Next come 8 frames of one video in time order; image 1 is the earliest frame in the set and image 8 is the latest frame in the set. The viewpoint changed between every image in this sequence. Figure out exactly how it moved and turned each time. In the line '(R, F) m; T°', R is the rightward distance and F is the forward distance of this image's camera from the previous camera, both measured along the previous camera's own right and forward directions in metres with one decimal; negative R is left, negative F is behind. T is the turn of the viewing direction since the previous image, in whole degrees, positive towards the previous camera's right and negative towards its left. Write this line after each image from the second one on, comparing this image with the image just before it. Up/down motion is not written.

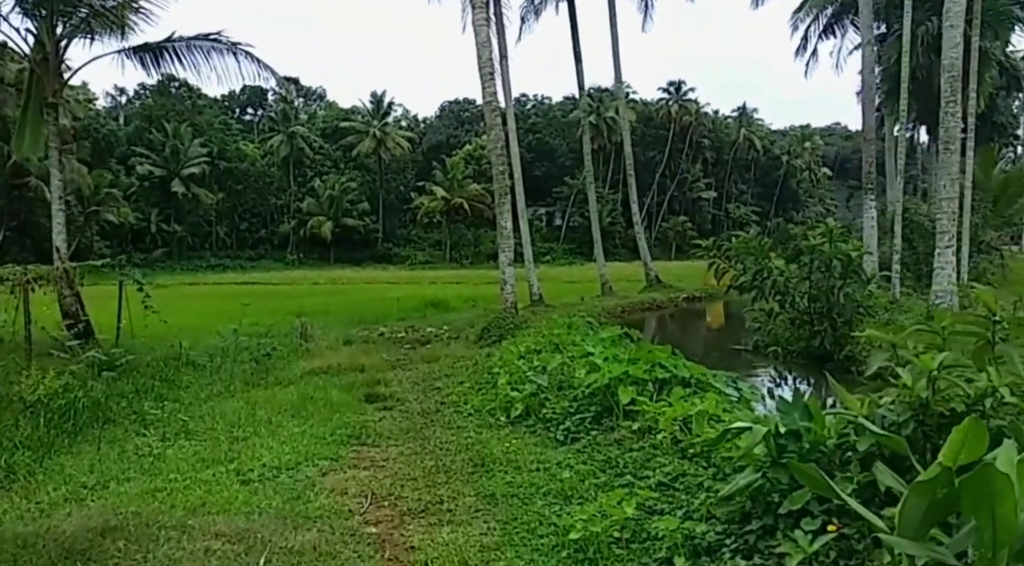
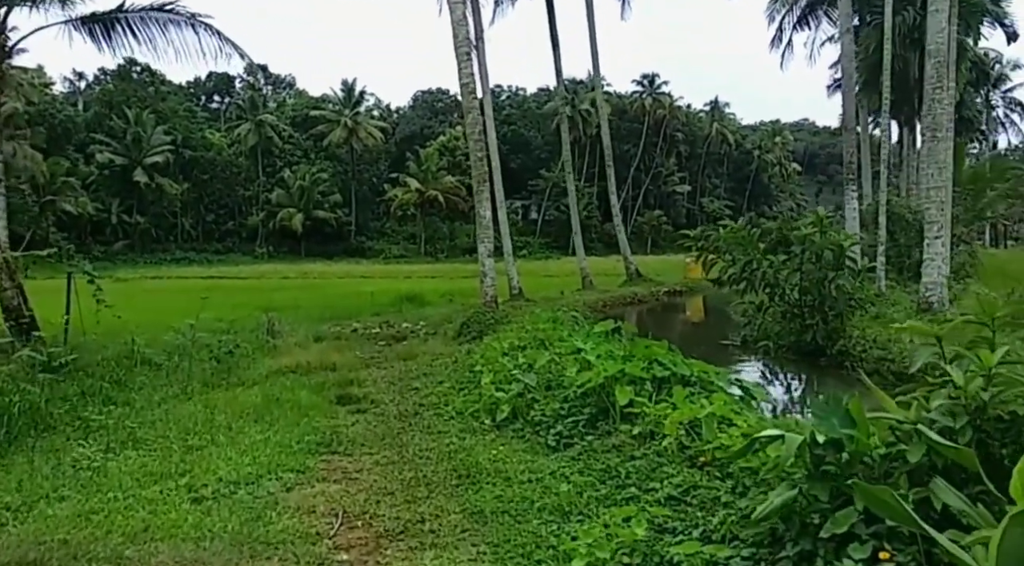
(-0.1, +0.7) m; +2°
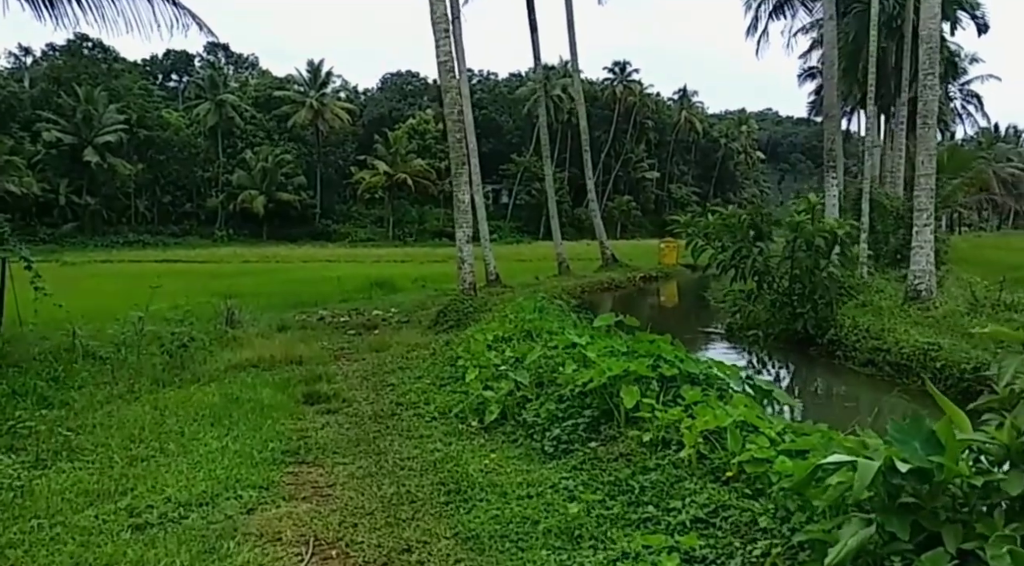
(-0.2, +0.8) m; +2°
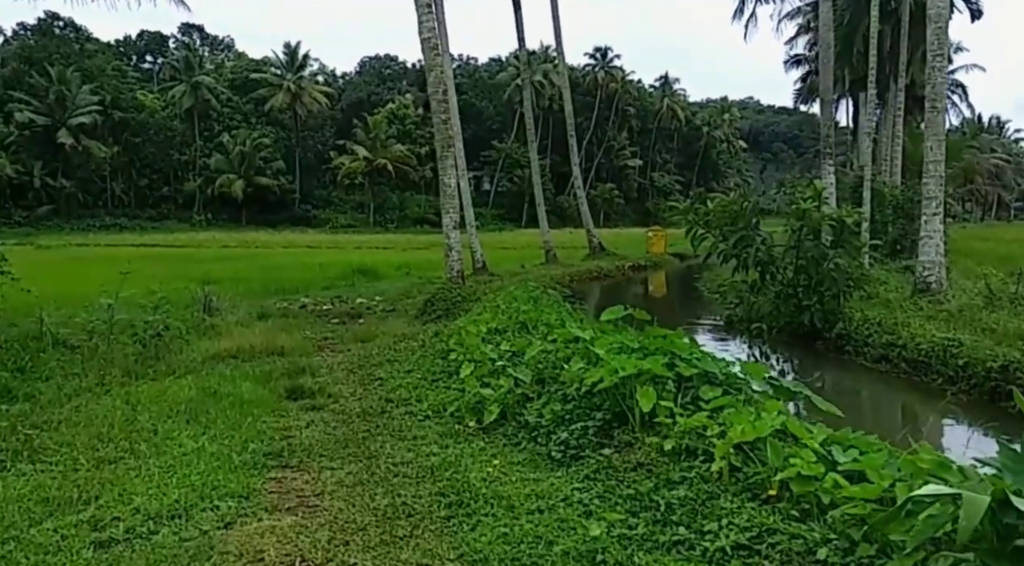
(-0.1, +0.5) m; +1°
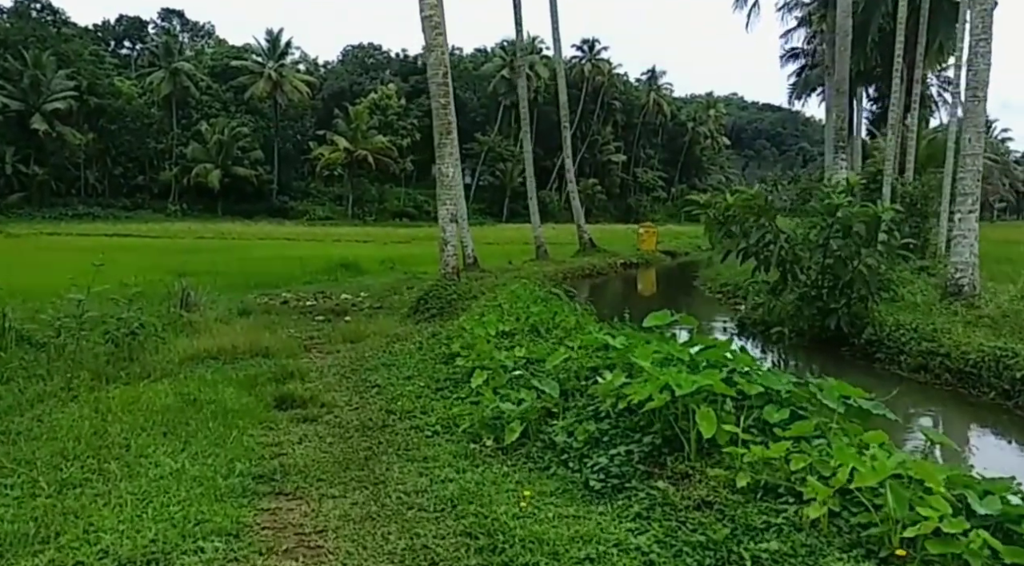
(-0.3, +0.8) m; +1°
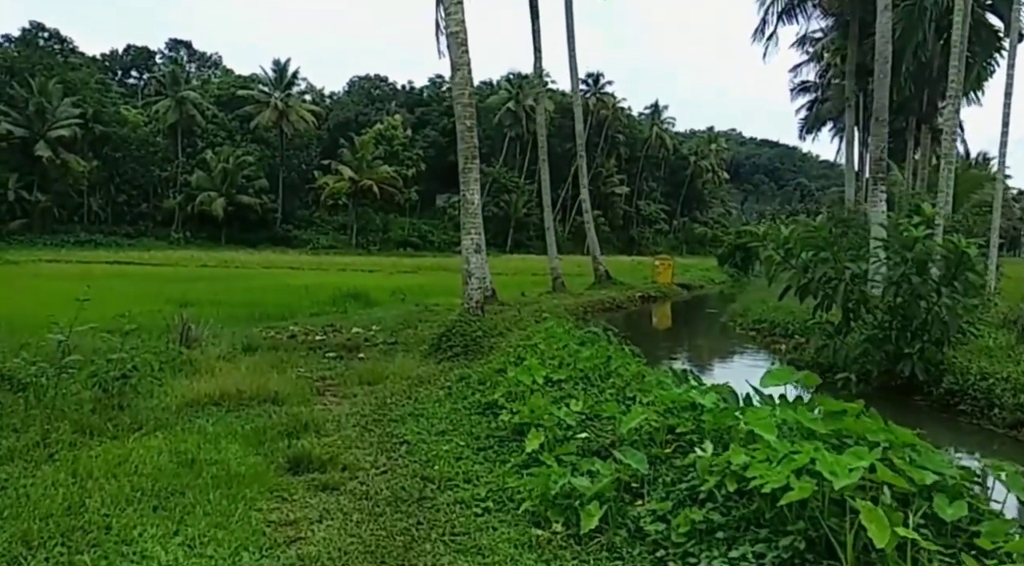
(-0.4, +1.1) m; 0°
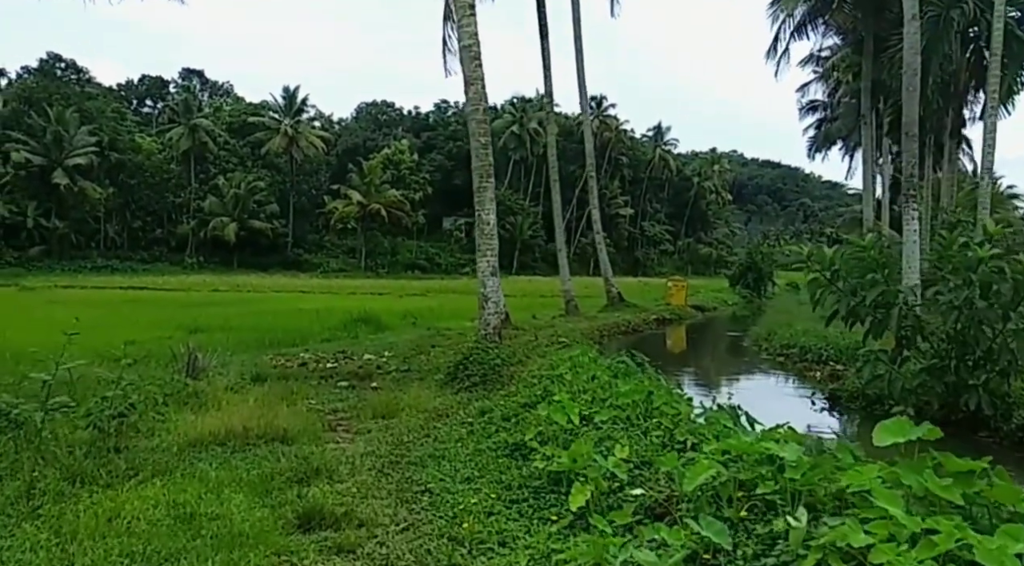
(-0.2, +0.7) m; 0°
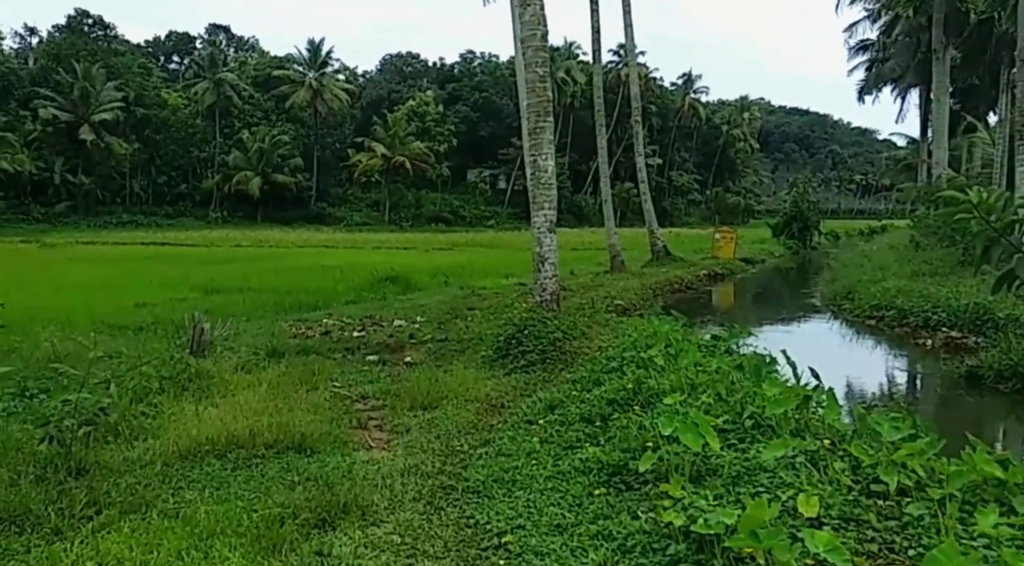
(-0.4, +1.9) m; -2°
